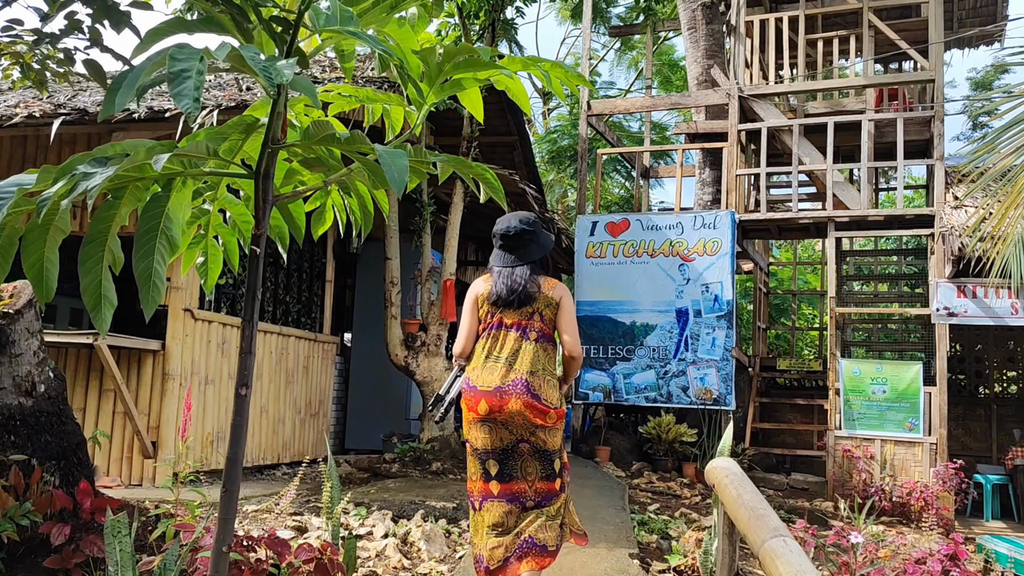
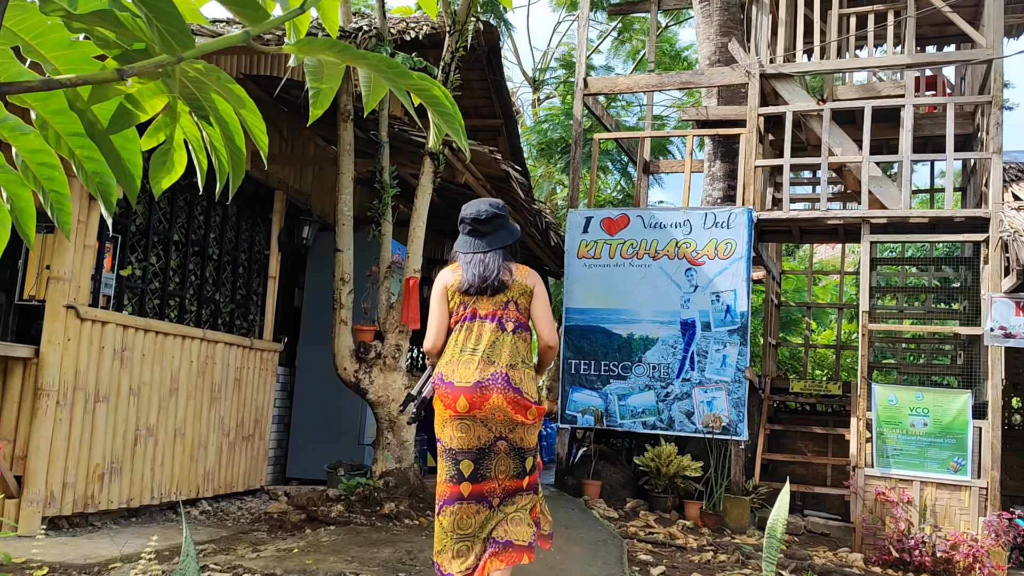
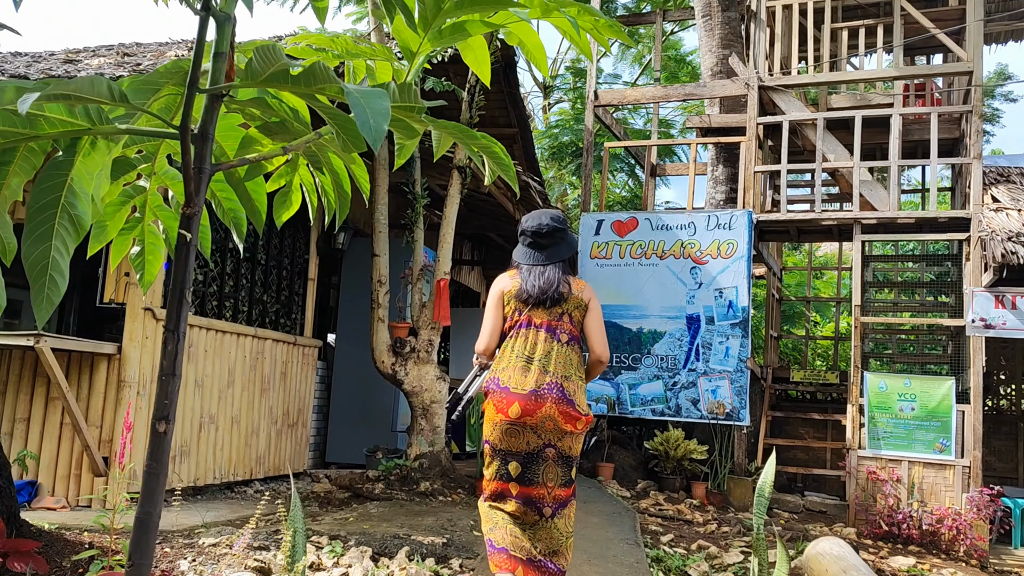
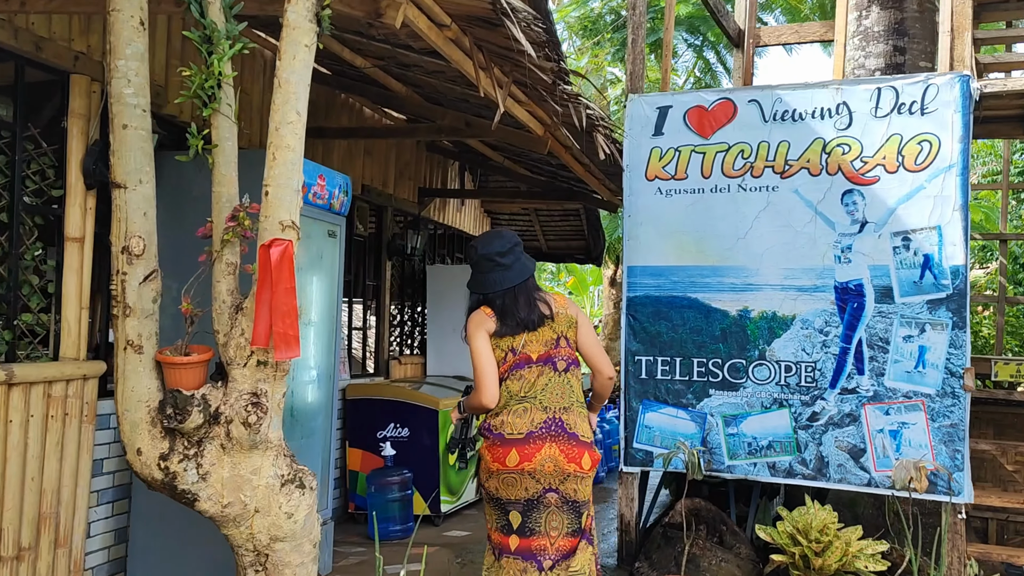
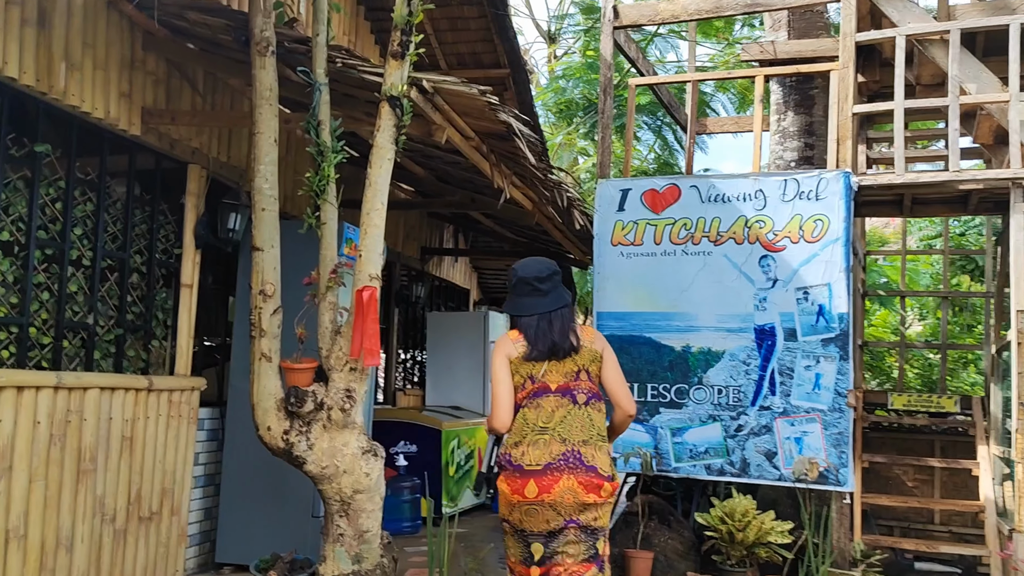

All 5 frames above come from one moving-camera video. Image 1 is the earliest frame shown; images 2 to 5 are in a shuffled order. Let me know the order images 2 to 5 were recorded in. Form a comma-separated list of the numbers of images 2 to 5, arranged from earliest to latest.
3, 2, 5, 4
